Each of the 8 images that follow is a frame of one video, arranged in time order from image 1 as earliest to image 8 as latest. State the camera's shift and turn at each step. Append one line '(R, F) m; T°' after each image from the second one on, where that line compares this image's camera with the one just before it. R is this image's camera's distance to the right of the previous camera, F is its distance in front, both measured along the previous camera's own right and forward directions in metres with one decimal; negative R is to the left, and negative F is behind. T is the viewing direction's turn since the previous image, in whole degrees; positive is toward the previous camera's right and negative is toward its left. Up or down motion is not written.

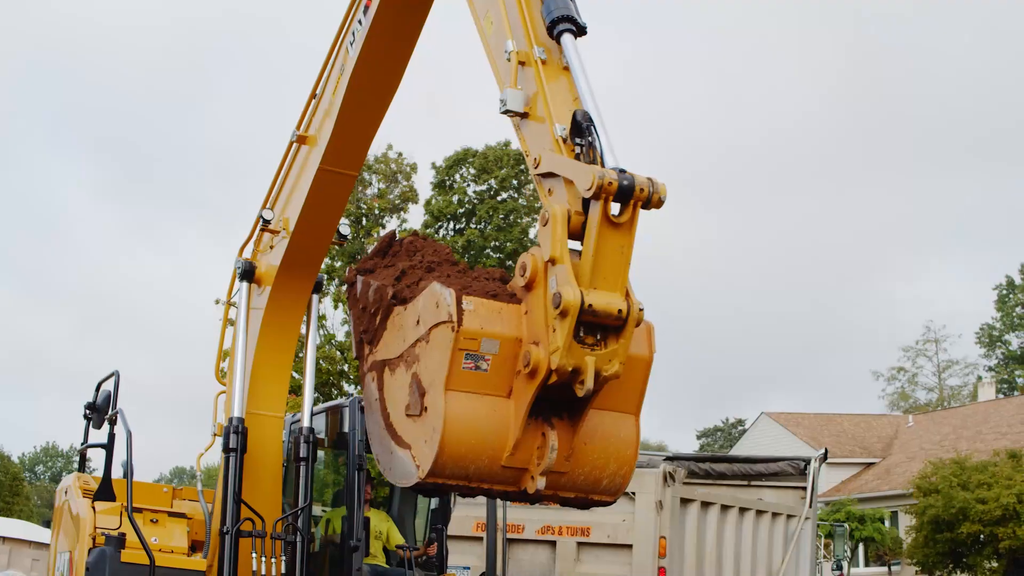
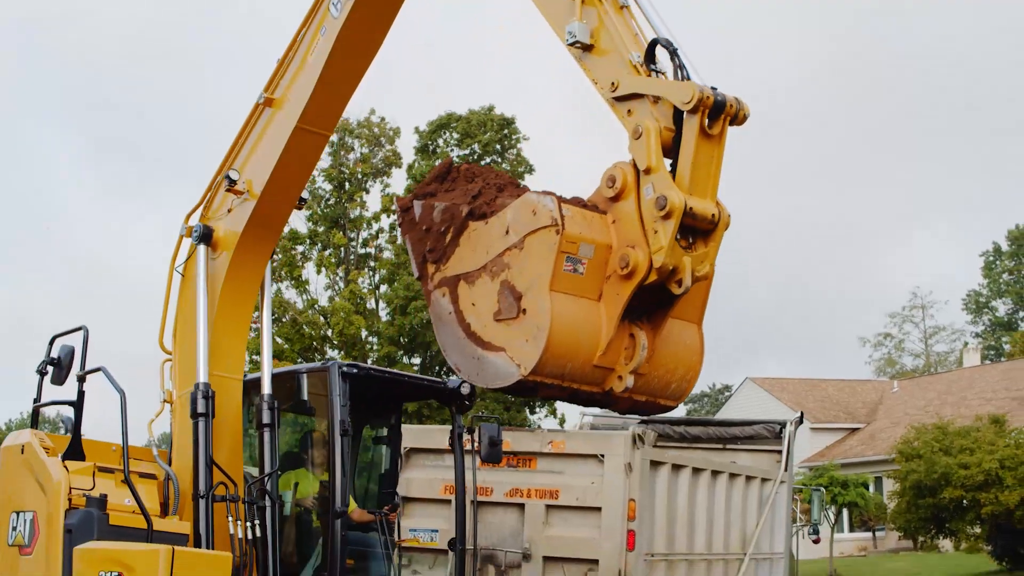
(+0.2, +0.2) m; 0°
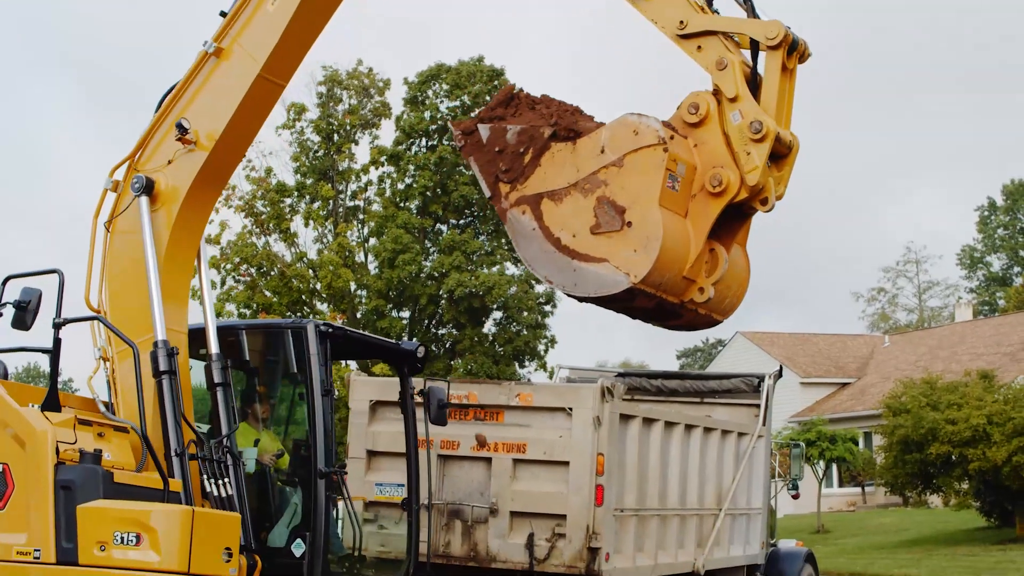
(+0.2, +0.2) m; 0°
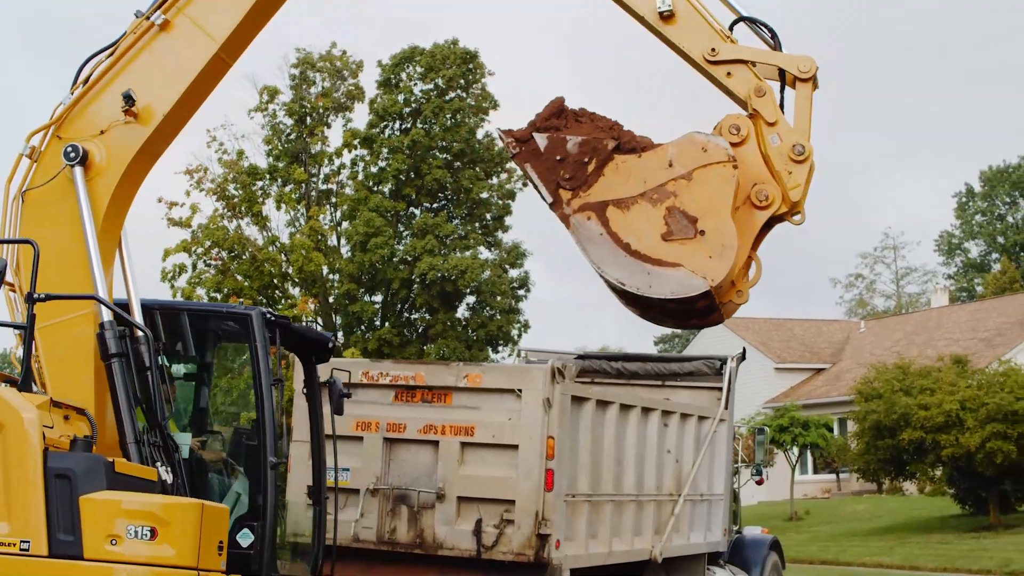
(+0.3, +0.3) m; +1°
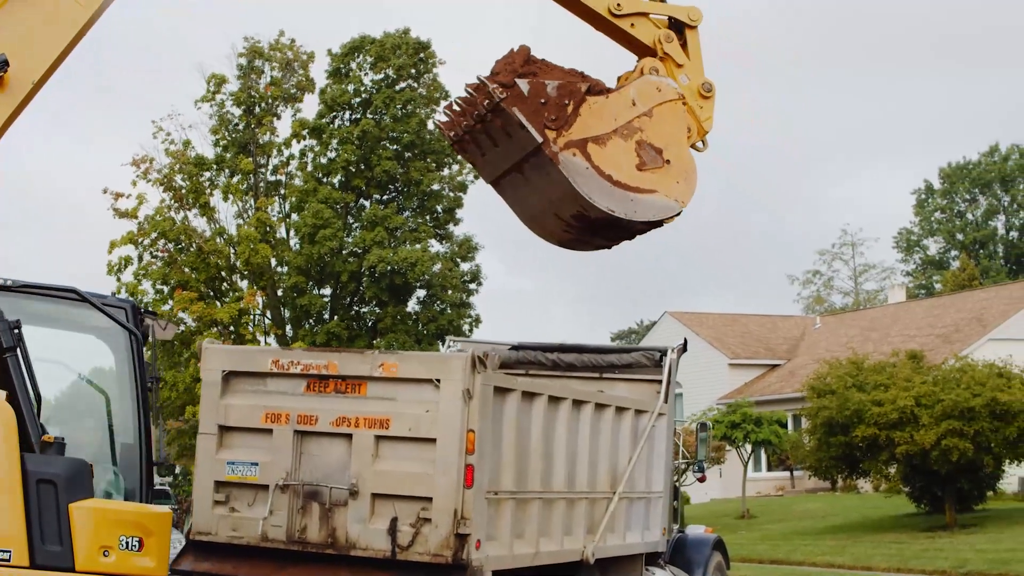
(+0.3, +0.5) m; +2°
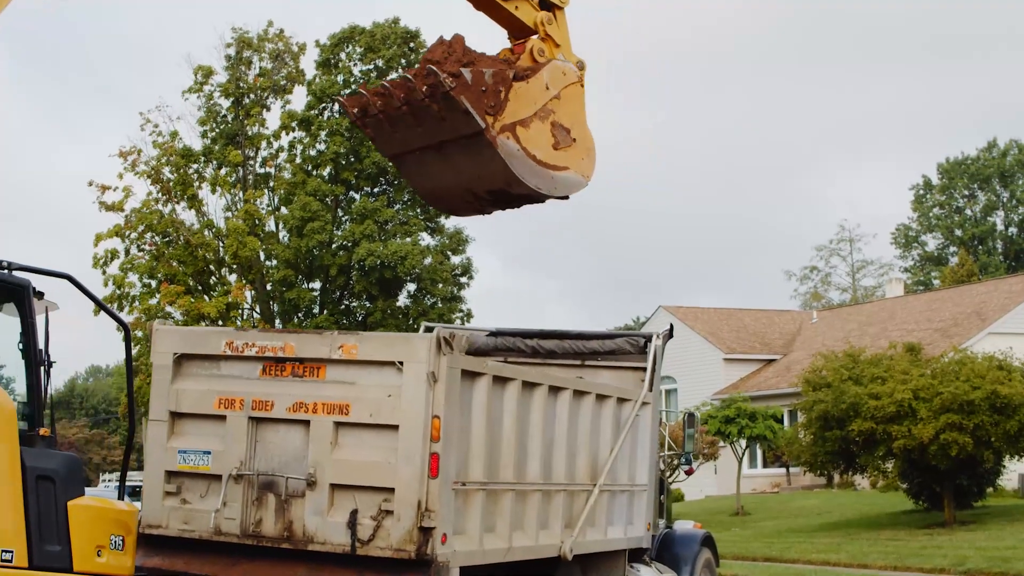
(+0.2, +0.5) m; 0°
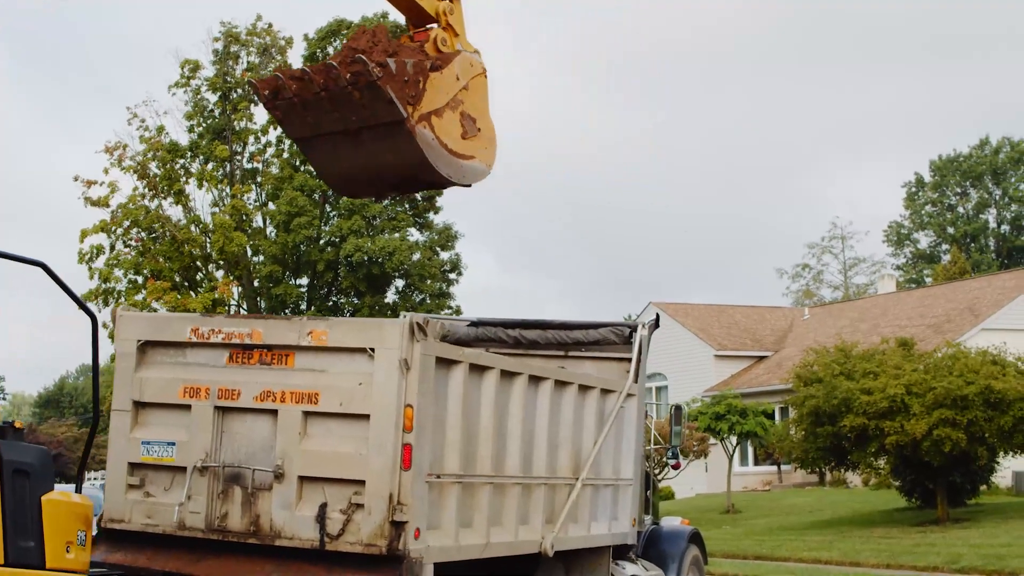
(+0.1, +0.3) m; 0°
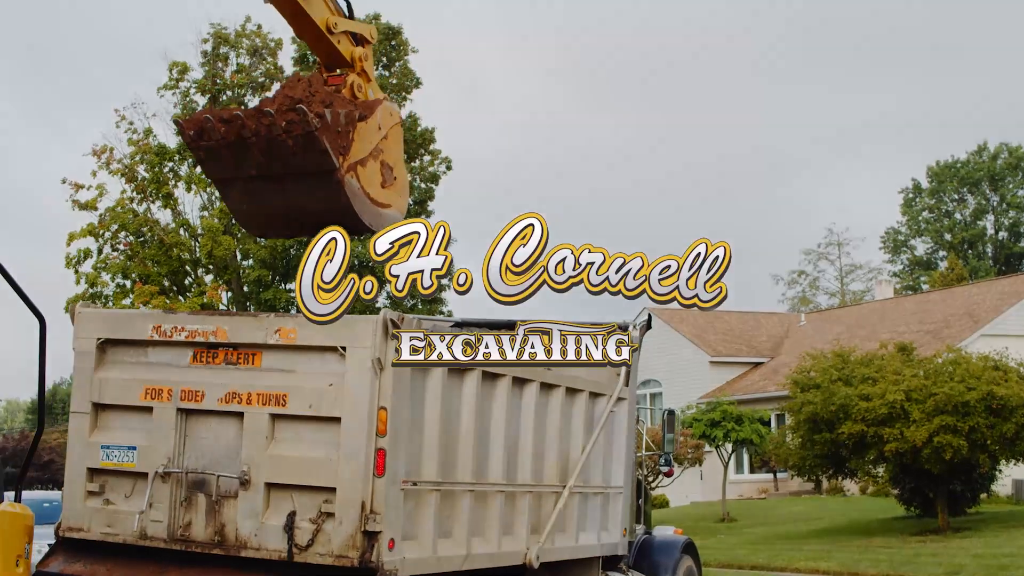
(+0.1, +0.4) m; 0°
